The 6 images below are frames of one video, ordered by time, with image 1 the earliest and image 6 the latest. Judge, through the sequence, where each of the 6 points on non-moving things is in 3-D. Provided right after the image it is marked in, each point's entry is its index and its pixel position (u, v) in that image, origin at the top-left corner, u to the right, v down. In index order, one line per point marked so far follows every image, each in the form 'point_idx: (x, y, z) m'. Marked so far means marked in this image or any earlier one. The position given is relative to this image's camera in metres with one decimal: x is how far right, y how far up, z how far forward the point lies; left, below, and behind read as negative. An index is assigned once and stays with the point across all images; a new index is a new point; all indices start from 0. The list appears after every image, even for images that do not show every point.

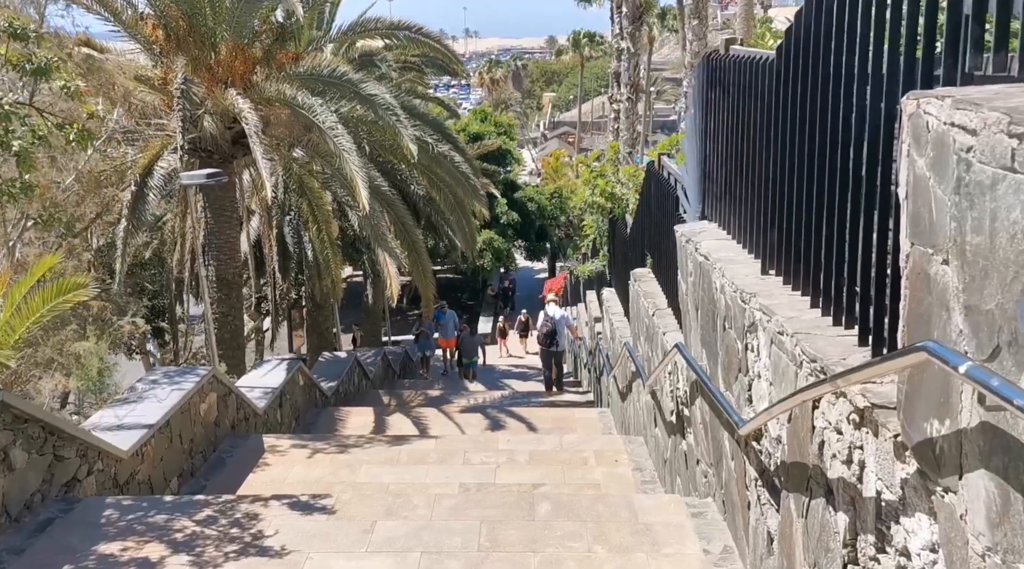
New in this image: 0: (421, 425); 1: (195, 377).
0: (-0.9, -1.4, +10.1) m
1: (-2.1, -0.6, +6.9) m
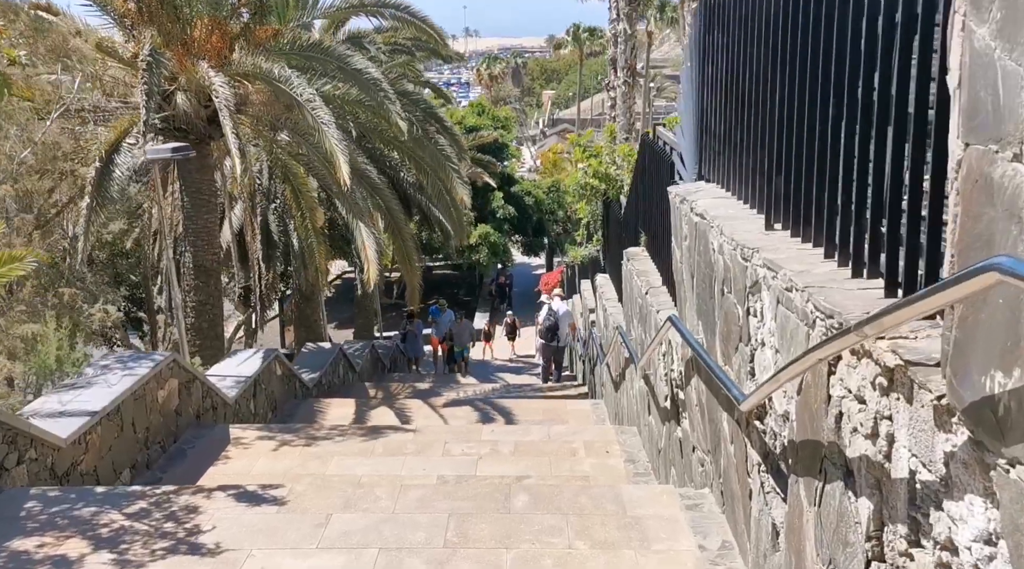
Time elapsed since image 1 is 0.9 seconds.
0: (-1.0, -1.2, +9.6) m
1: (-2.3, -0.5, +6.4) m
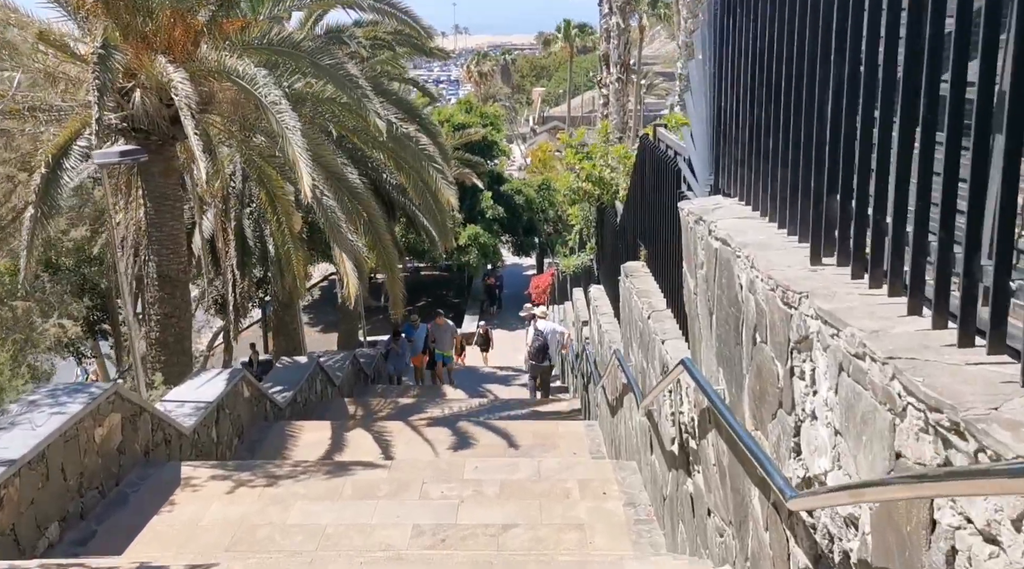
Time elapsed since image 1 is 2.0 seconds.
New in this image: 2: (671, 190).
0: (-1.1, -1.4, +8.9) m
1: (-2.3, -0.6, +5.7) m
2: (+0.8, +0.5, +5.2) m
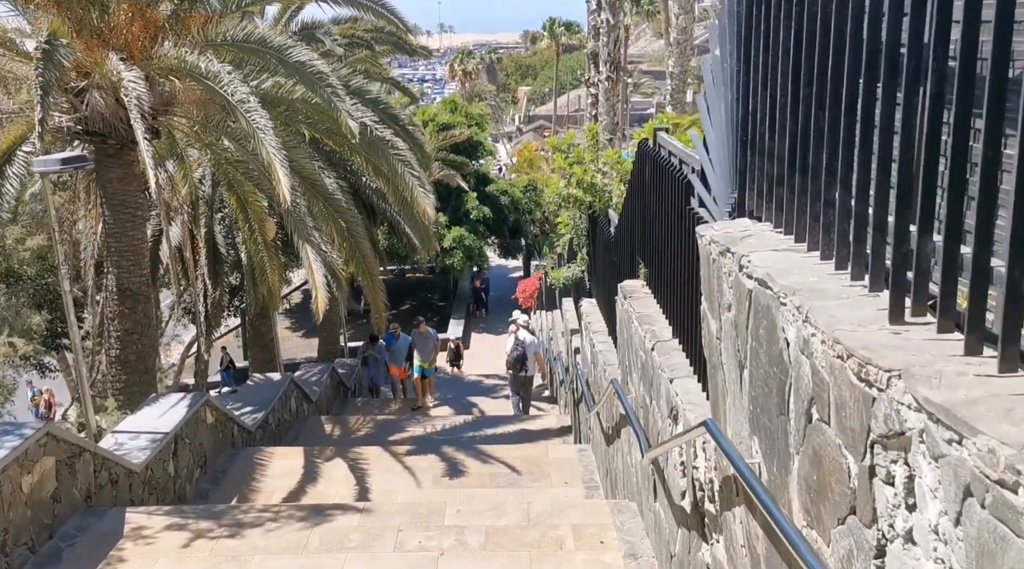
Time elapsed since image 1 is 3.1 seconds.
0: (-1.2, -1.5, +8.2) m
1: (-2.4, -0.8, +5.0) m
2: (+0.7, +0.4, +4.5) m
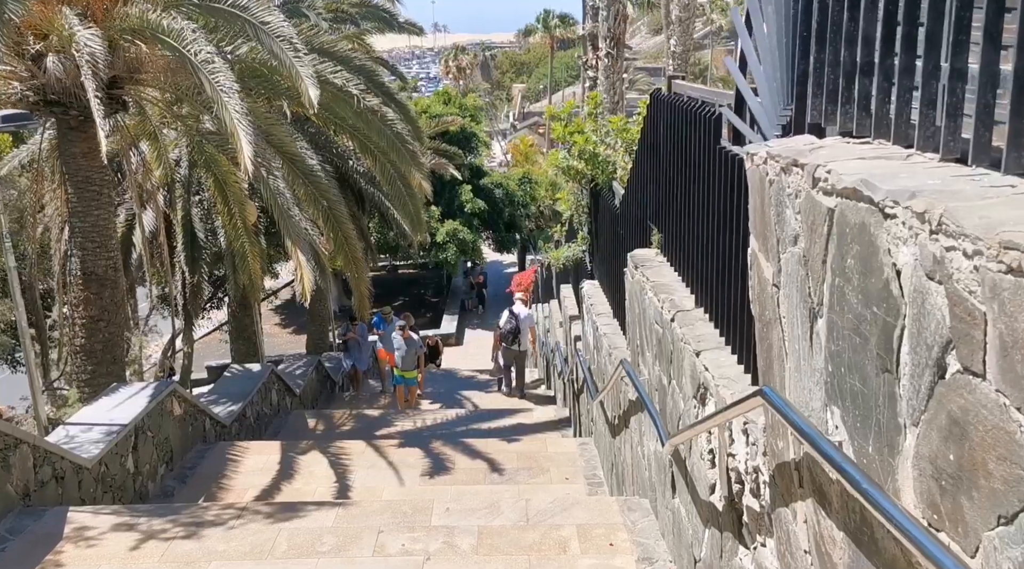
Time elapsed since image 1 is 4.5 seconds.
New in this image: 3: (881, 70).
0: (-1.3, -1.3, +7.5) m
1: (-2.4, -0.6, +4.3) m
2: (+0.7, +0.5, +3.8) m
3: (+0.7, +0.4, +2.1) m
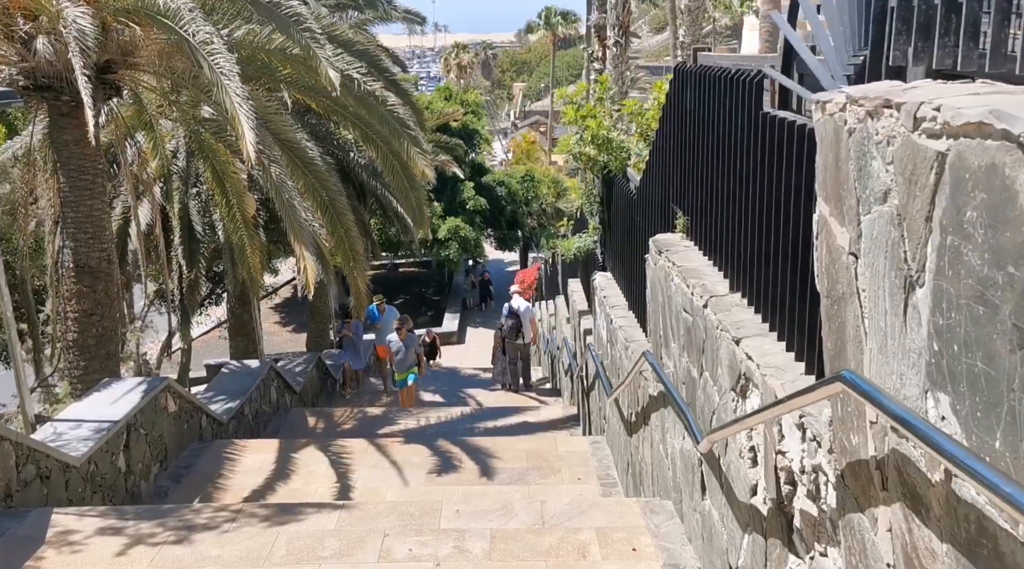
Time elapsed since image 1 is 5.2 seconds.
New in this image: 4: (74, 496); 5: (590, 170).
0: (-1.2, -1.3, +7.2) m
1: (-2.4, -0.5, +3.9) m
2: (+0.8, +0.6, +3.5) m
3: (+0.8, +0.5, +1.8) m
4: (-2.4, -1.1, +5.5) m
5: (+0.6, +0.9, +7.9) m
